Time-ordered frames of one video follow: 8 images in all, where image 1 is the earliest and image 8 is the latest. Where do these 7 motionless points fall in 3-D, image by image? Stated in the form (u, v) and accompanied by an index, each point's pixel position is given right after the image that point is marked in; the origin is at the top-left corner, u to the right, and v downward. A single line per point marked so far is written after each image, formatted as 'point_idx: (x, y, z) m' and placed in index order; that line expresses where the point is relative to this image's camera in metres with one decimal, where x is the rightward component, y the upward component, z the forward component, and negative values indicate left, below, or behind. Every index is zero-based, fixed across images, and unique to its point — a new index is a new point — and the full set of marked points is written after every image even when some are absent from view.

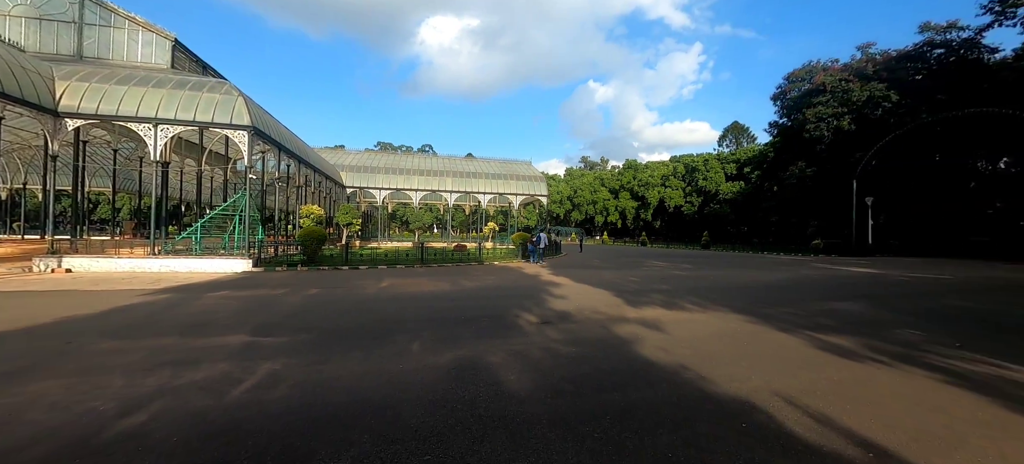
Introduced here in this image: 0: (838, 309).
0: (+6.4, -1.6, +7.9) m
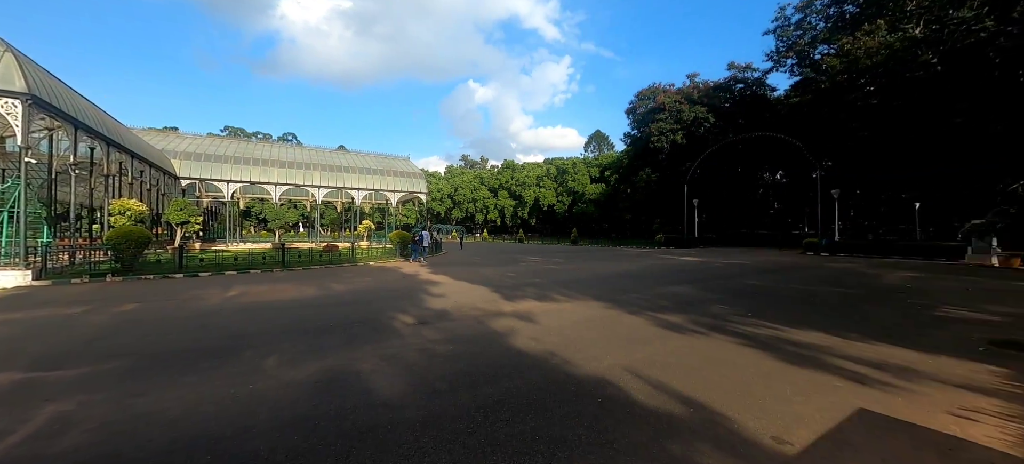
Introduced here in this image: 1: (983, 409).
0: (+3.8, -1.5, +9.4) m
1: (+4.0, -1.5, +3.4) m
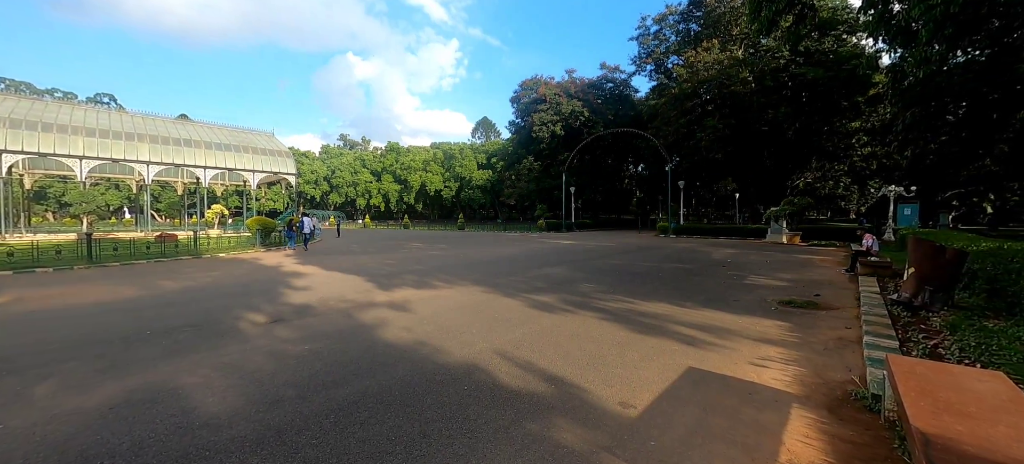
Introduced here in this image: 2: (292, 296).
0: (+0.9, -1.1, +9.9) m
1: (+2.8, -1.3, +4.2) m
2: (-4.1, -1.2, +7.4) m
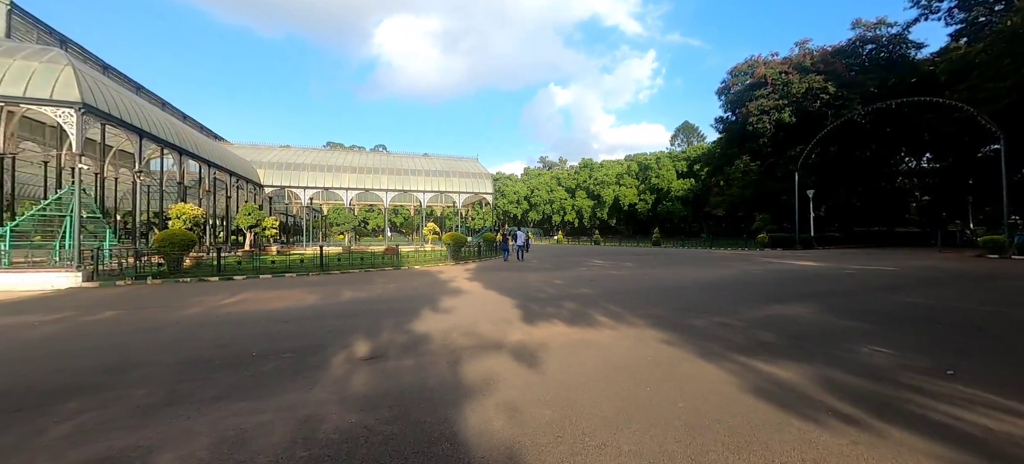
0: (+4.2, -1.3, +6.2) m
1: (+3.2, -1.3, +0.3) m
2: (-1.4, -1.4, +6.3) m
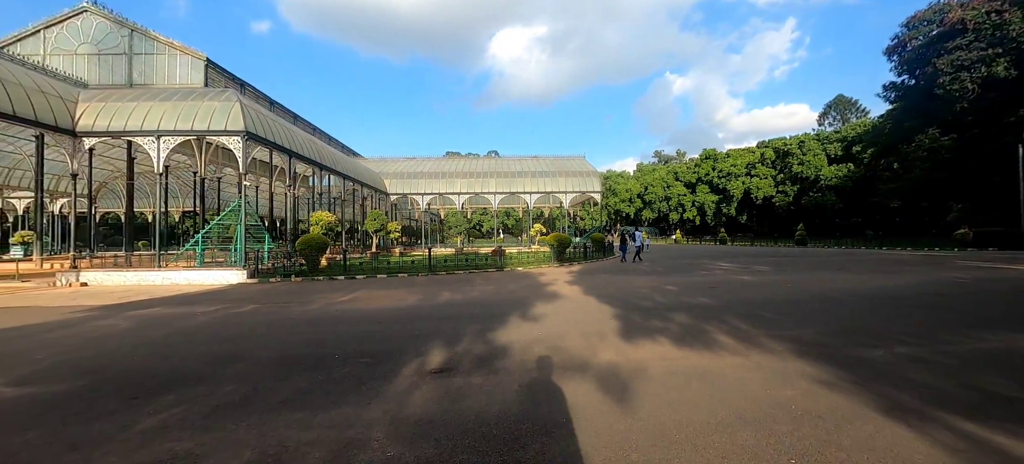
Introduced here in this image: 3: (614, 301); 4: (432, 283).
0: (+5.3, -1.2, +4.1) m
1: (+2.7, -1.3, -1.3) m
2: (0.0, -1.4, +5.7) m
3: (+2.1, -1.4, +8.0) m
4: (-2.4, -1.6, +12.0) m
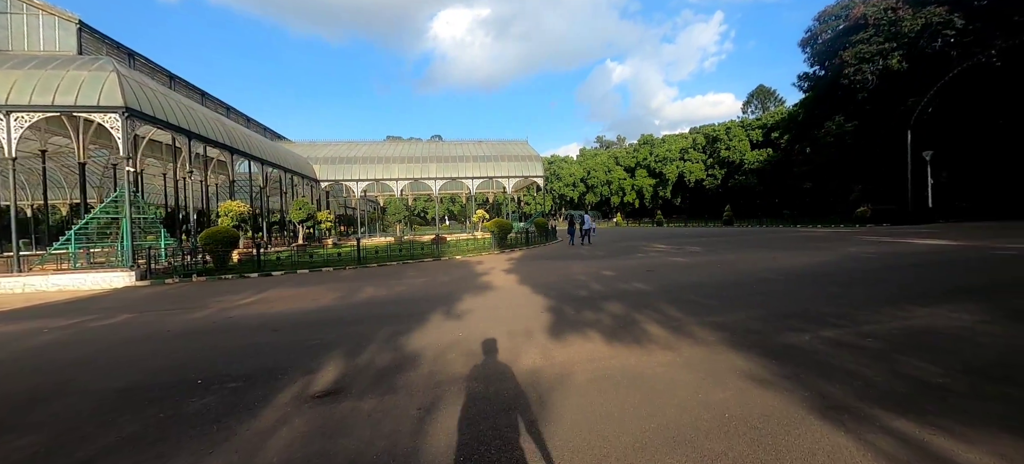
0: (+4.4, -1.0, +4.2) m
1: (+2.6, -1.3, -1.5) m
2: (-1.1, -1.3, +5.1) m
3: (+0.7, -1.1, +7.6) m
4: (-4.2, -1.3, +11.0) m
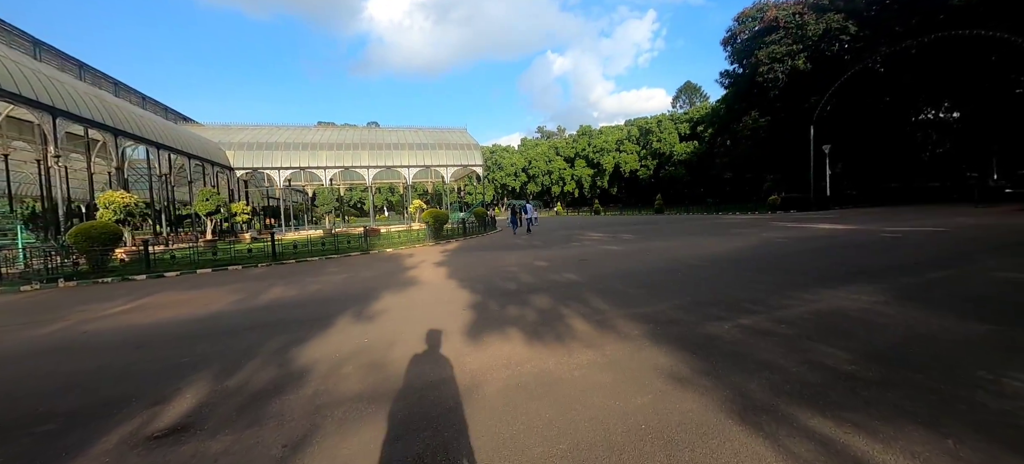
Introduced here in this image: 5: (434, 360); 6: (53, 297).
0: (+3.5, -0.9, +4.3) m
1: (+2.5, -1.3, -1.6) m
2: (-2.0, -1.2, +4.4) m
3: (-0.6, -0.9, +7.1) m
4: (-6.0, -1.1, +9.8) m
5: (-0.7, -1.2, +3.6) m
6: (-10.1, -1.4, +8.7) m
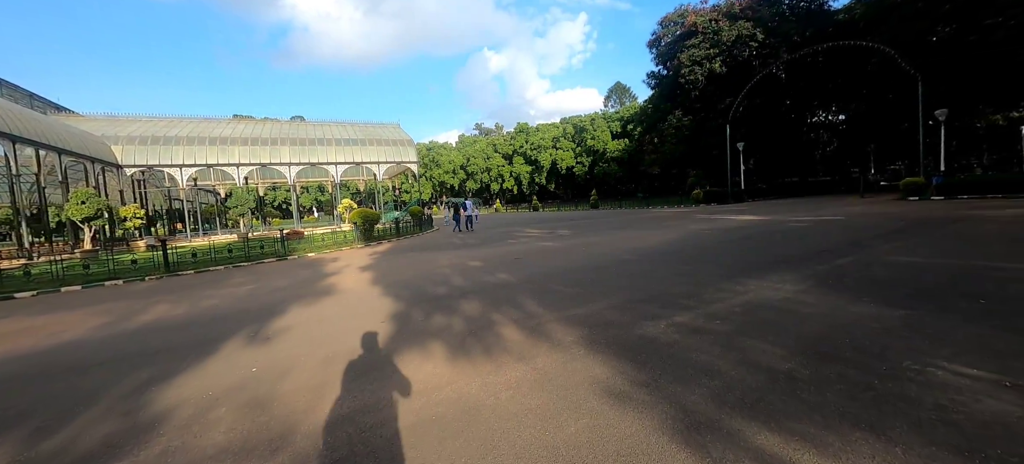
0: (+2.7, -0.8, +4.3) m
1: (+2.6, -1.3, -1.7) m
2: (-2.8, -1.2, +3.6) m
3: (-1.8, -0.9, +6.5) m
4: (-7.4, -1.2, +8.4) m
5: (-1.3, -1.2, +3.0) m
6: (-11.3, -1.7, +6.6) m
